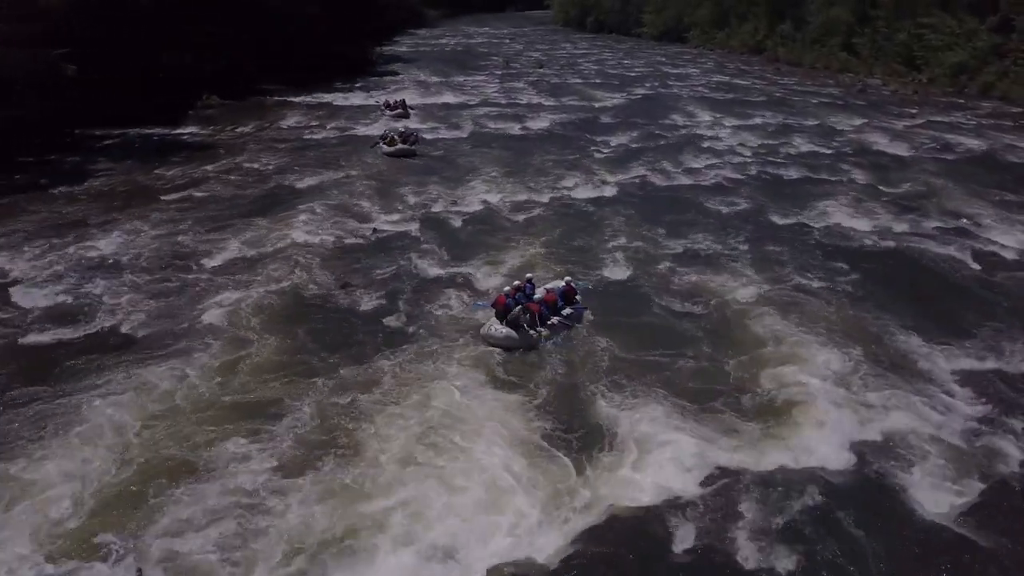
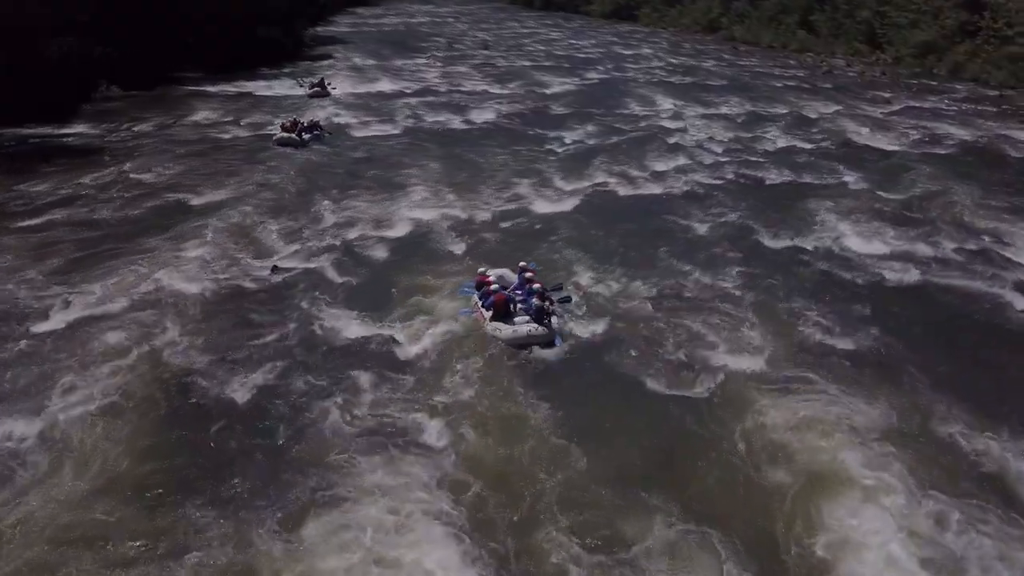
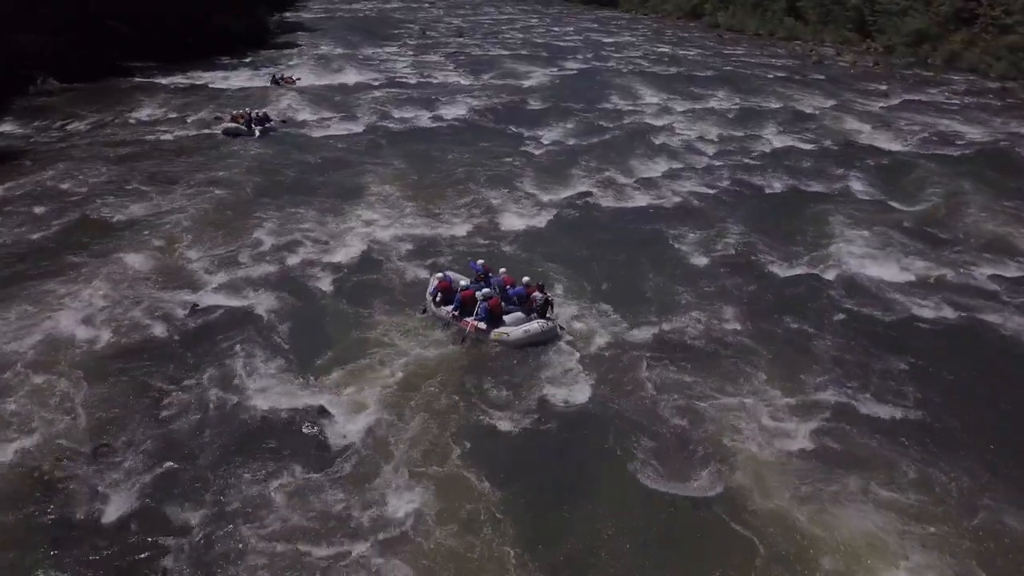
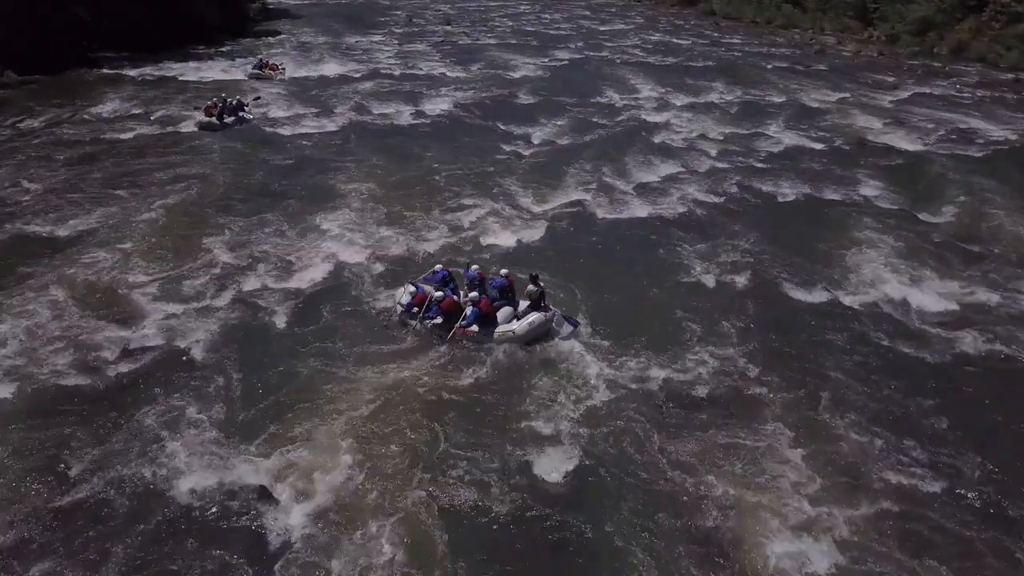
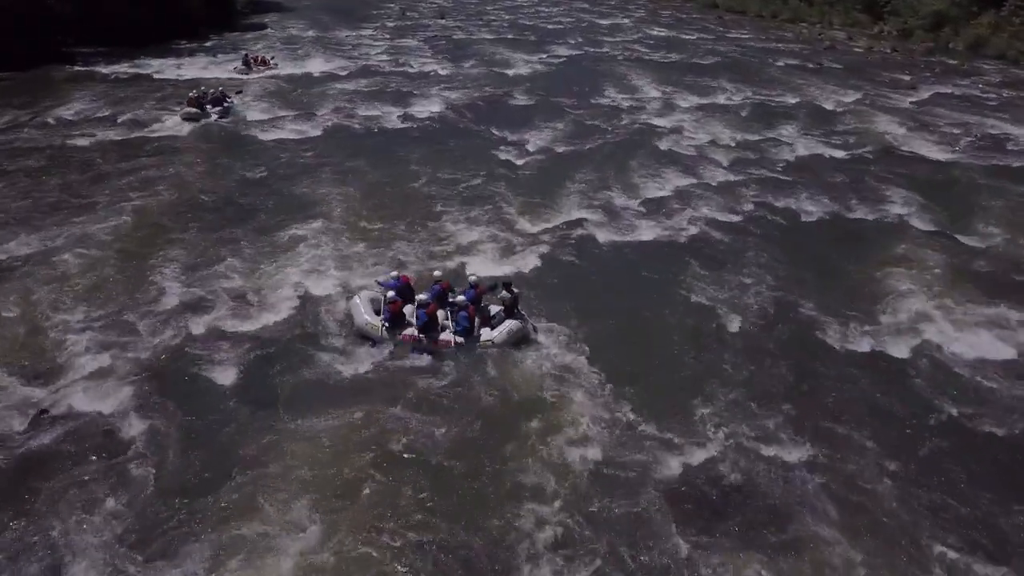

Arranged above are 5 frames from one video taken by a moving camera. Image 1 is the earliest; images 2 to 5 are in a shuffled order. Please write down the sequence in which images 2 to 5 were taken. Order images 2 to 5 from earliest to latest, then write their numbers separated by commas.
2, 3, 4, 5
